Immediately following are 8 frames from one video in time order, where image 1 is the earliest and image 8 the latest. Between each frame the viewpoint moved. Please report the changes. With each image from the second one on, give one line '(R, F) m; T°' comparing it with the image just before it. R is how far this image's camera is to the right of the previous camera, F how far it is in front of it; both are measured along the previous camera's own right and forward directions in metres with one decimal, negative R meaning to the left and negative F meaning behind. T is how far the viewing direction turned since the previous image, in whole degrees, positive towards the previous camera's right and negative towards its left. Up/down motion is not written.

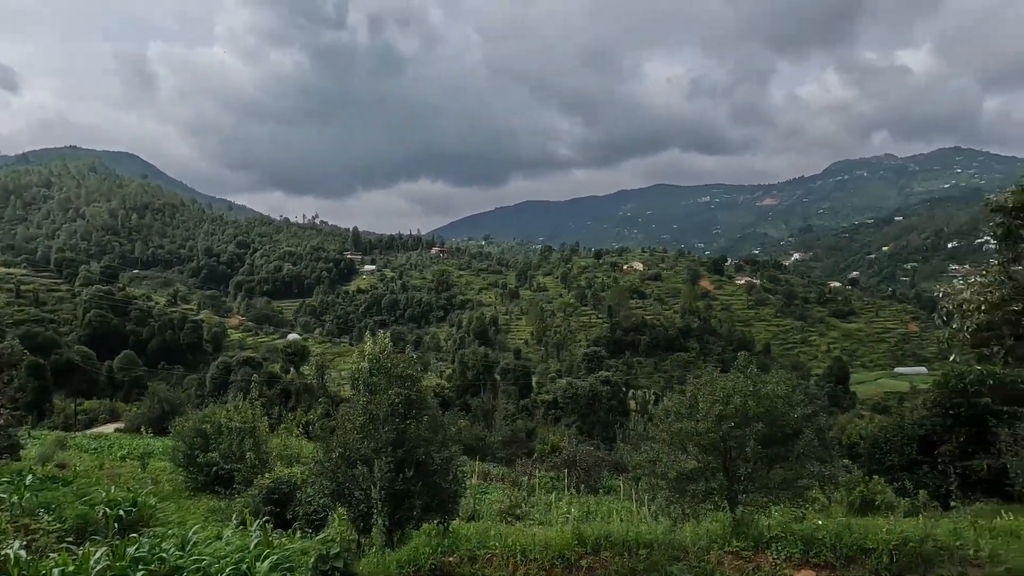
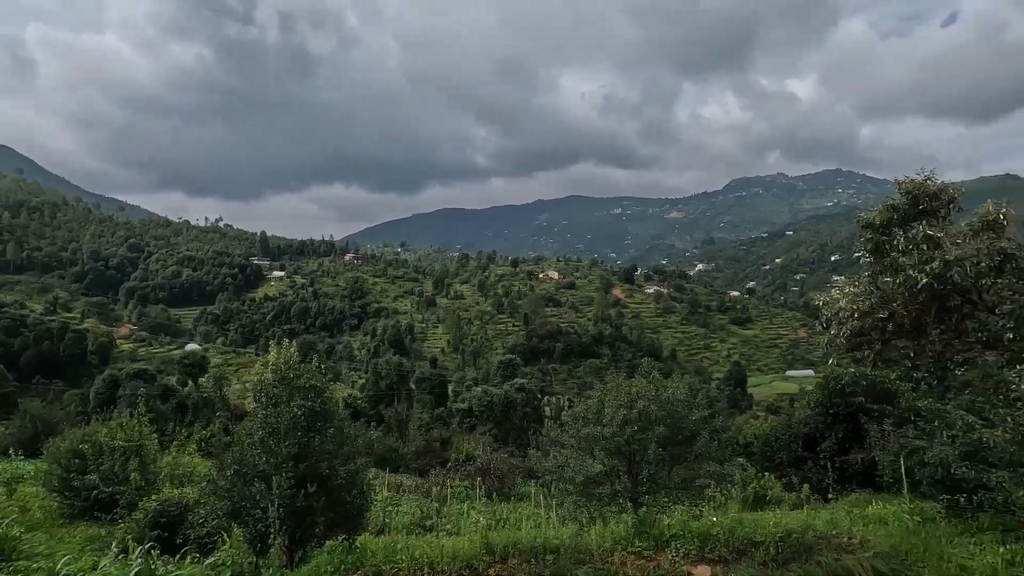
(+0.1, 0.0) m; +8°
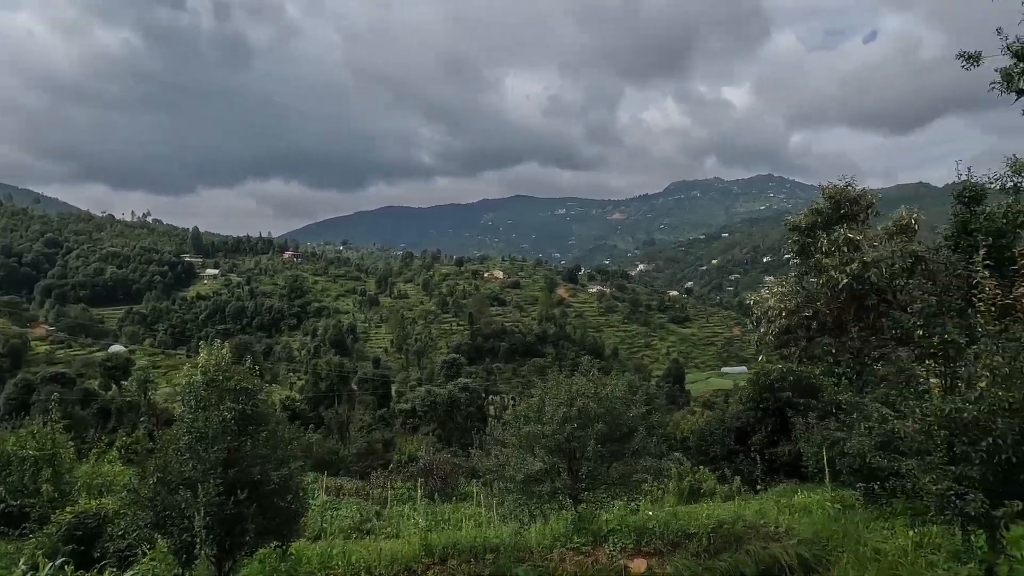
(0.0, 0.0) m; +5°
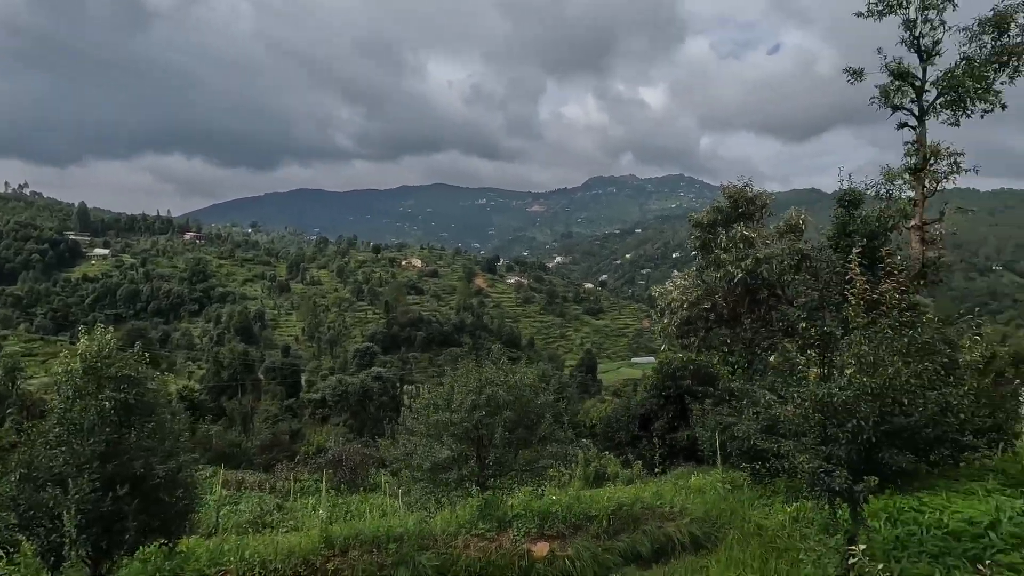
(+0.1, 0.0) m; +8°
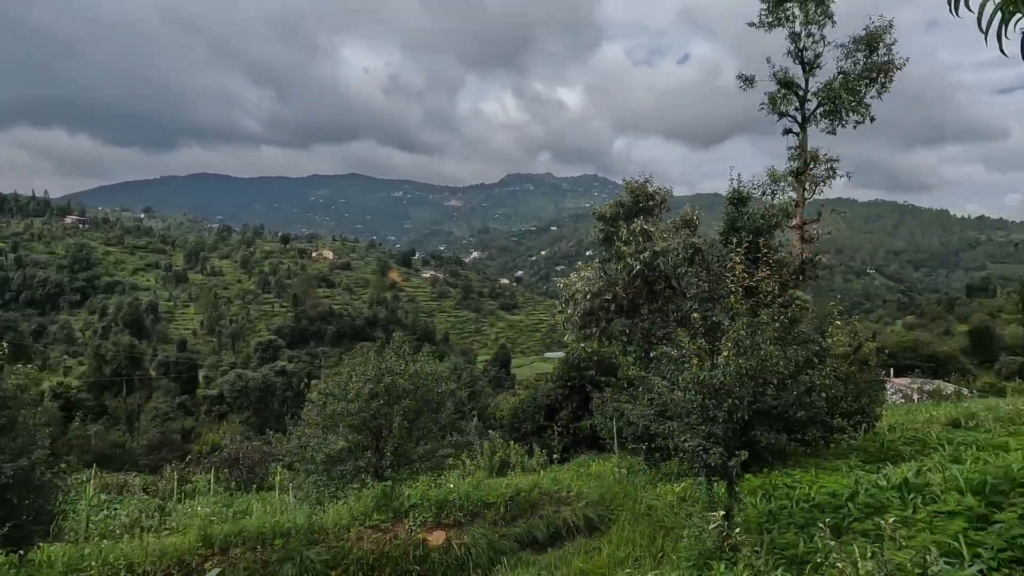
(+0.2, +0.1) m; +8°
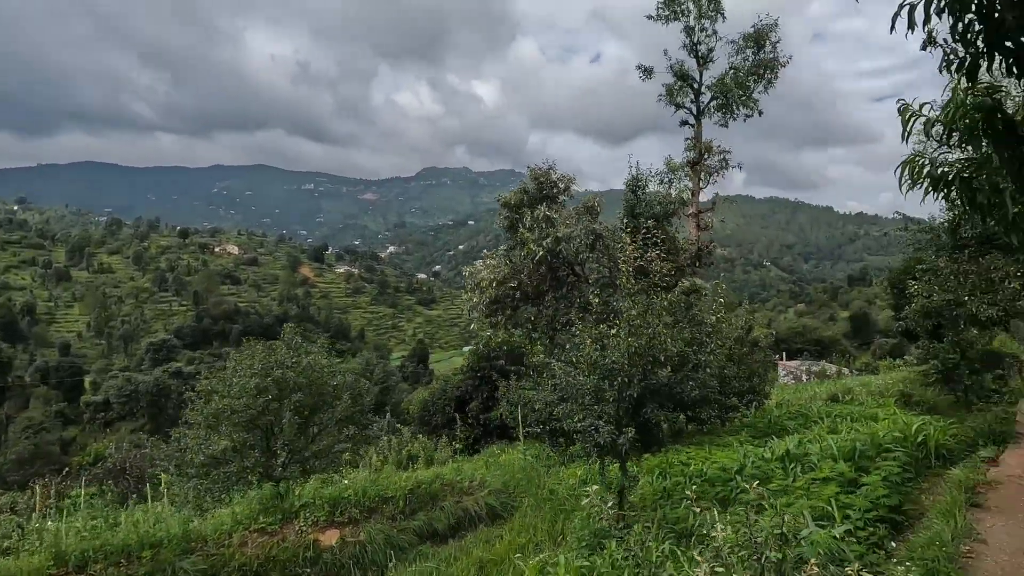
(+0.2, +0.2) m; +8°
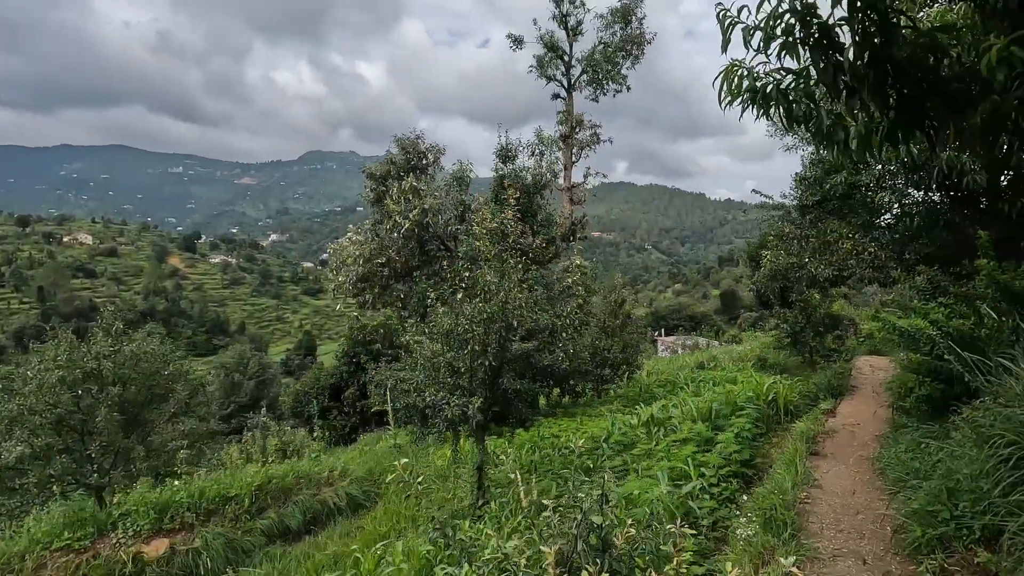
(+0.4, +0.4) m; +10°
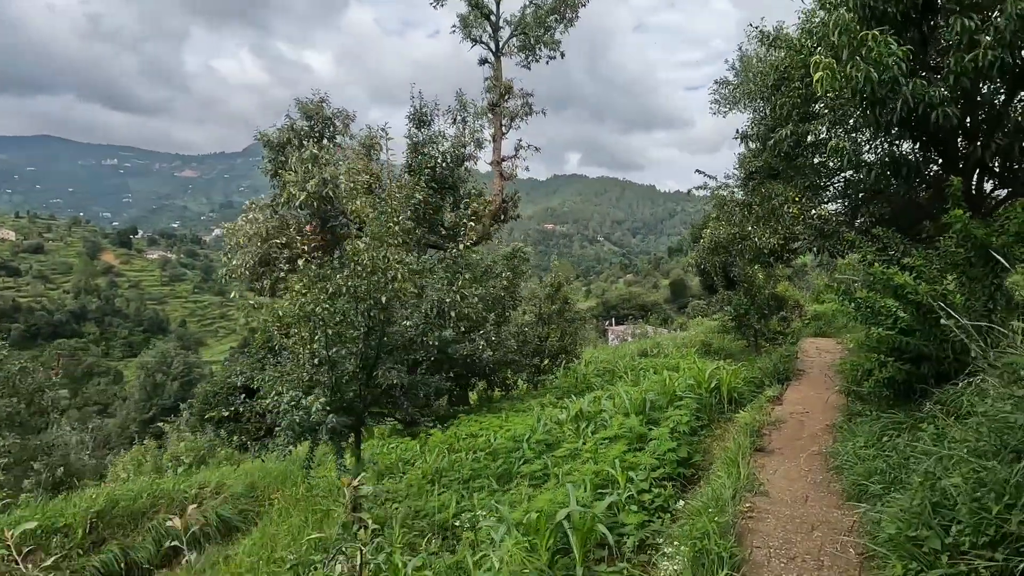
(+0.5, +0.9) m; +4°
